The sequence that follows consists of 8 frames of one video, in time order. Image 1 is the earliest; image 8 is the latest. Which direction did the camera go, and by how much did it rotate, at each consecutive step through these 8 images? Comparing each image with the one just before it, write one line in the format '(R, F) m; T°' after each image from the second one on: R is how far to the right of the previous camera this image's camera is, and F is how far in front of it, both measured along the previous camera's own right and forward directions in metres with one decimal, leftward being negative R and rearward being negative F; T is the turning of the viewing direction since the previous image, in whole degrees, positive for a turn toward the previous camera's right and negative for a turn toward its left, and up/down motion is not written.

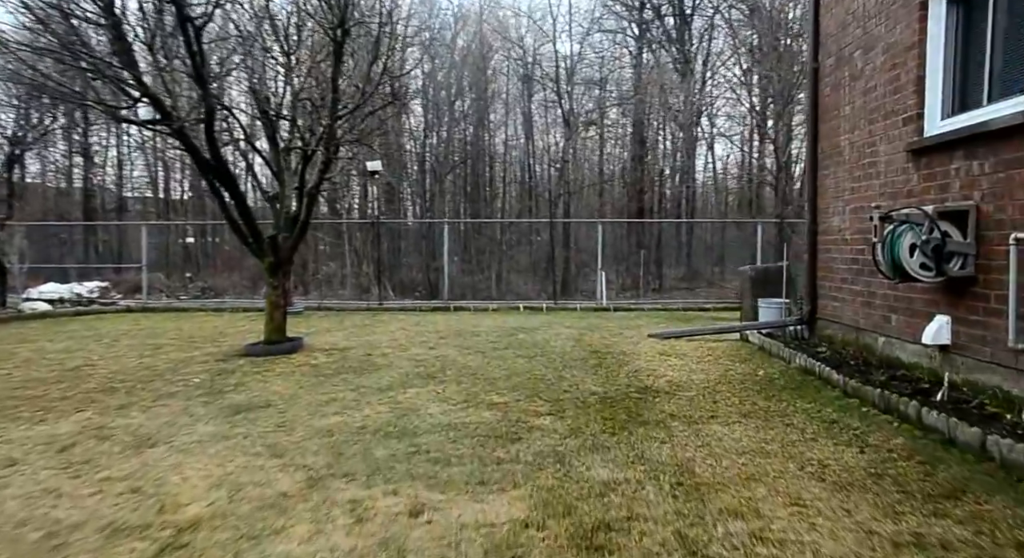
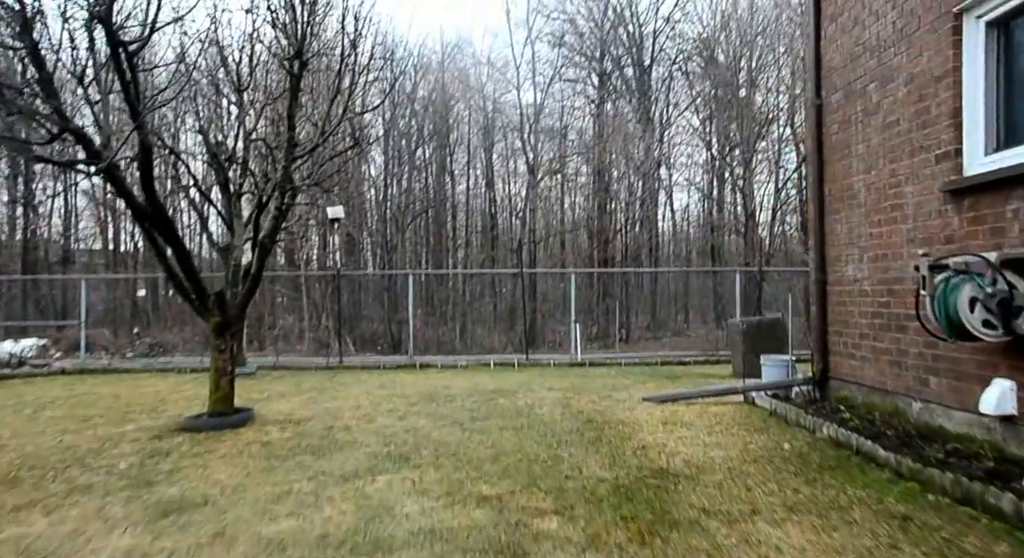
(-0.1, +0.7) m; +3°
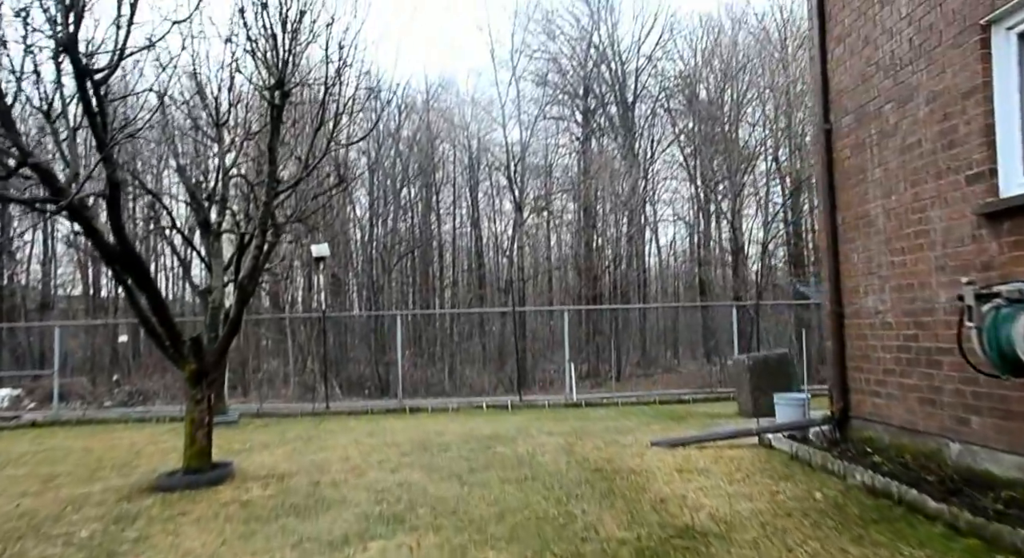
(-0.1, +0.3) m; +1°
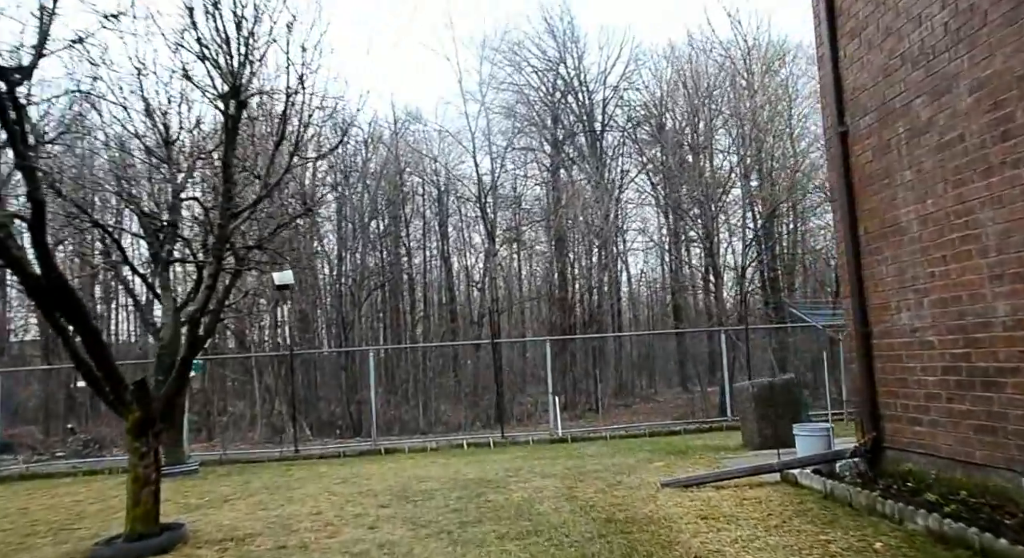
(-0.1, +0.6) m; +2°
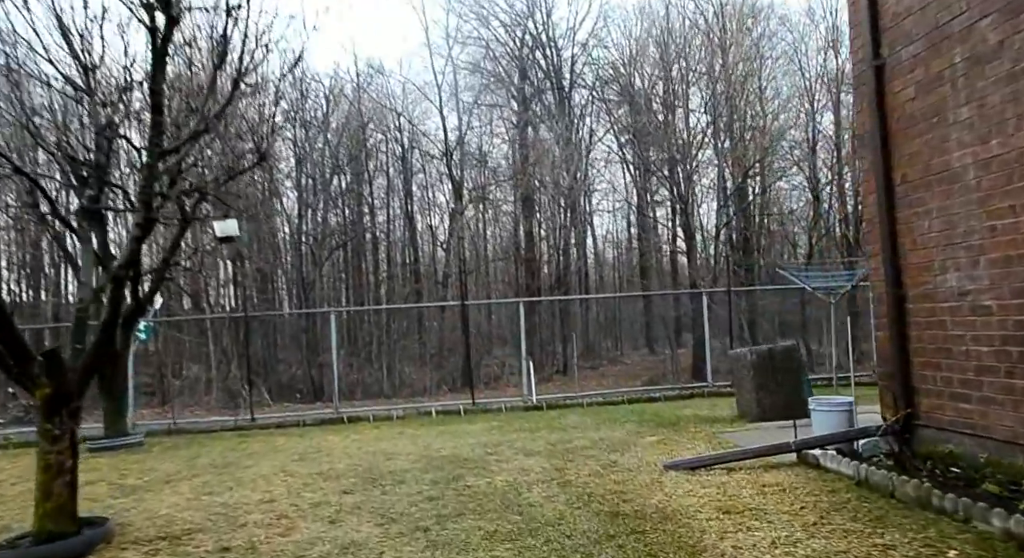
(-0.1, +0.7) m; +3°
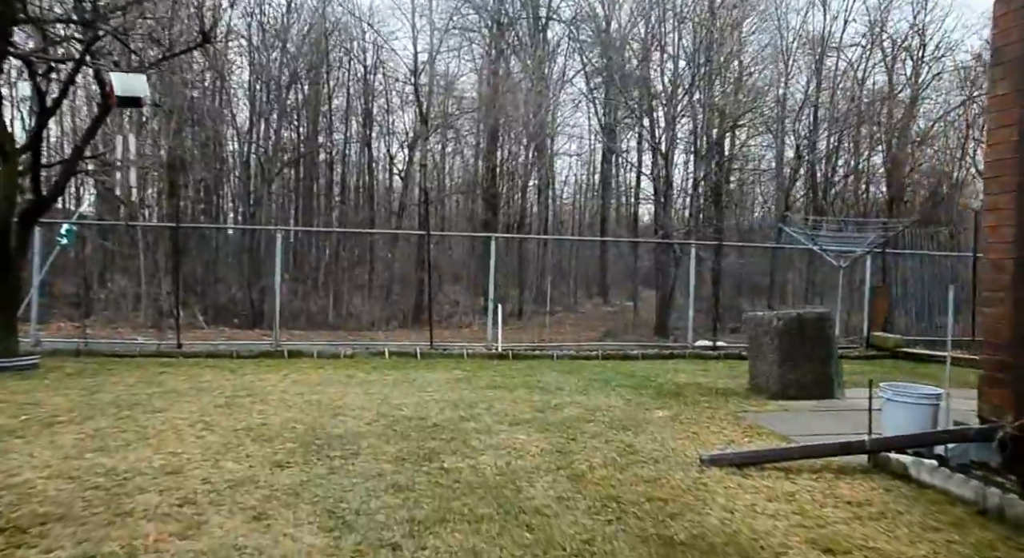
(-0.3, +1.2) m; +4°
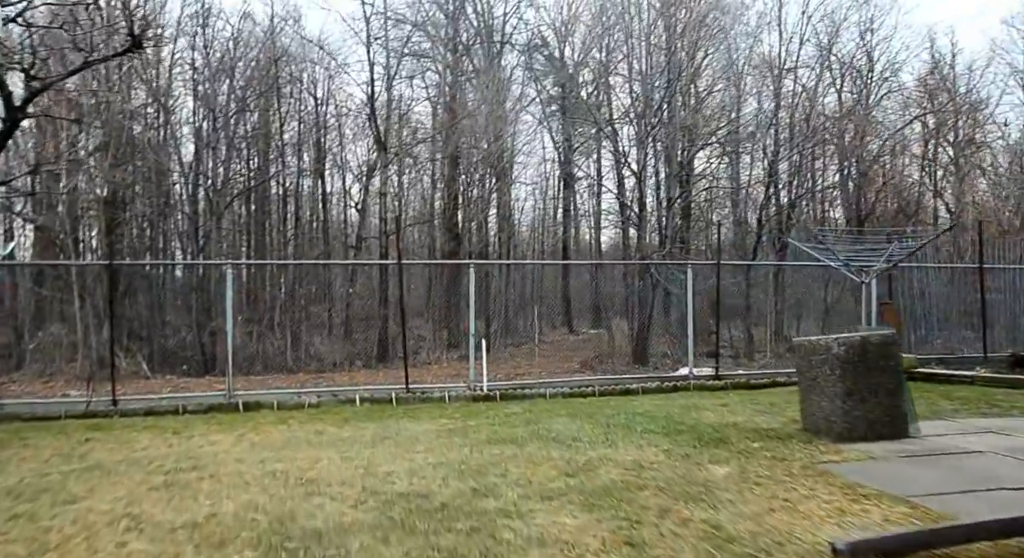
(-0.3, +1.0) m; +3°
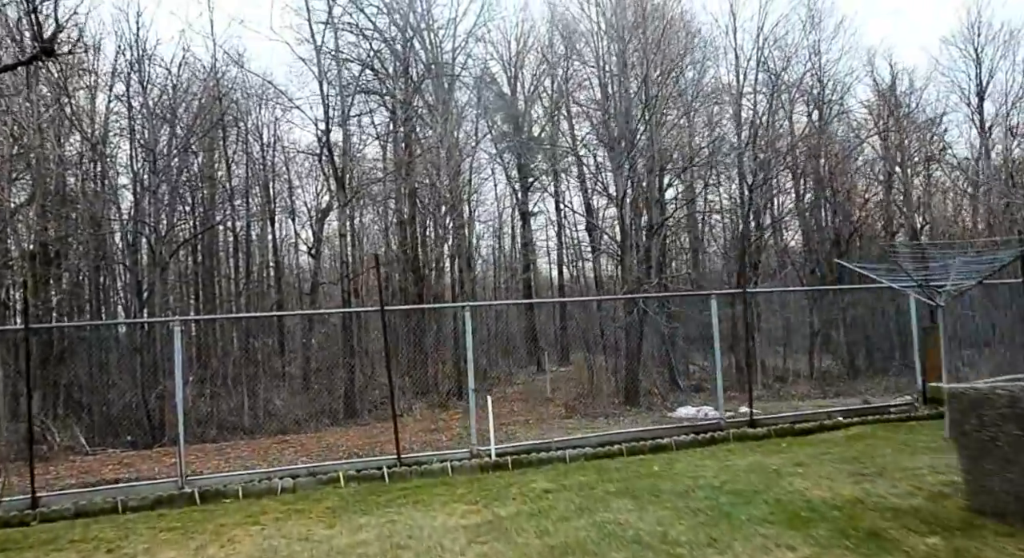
(-0.5, +1.3) m; +4°
